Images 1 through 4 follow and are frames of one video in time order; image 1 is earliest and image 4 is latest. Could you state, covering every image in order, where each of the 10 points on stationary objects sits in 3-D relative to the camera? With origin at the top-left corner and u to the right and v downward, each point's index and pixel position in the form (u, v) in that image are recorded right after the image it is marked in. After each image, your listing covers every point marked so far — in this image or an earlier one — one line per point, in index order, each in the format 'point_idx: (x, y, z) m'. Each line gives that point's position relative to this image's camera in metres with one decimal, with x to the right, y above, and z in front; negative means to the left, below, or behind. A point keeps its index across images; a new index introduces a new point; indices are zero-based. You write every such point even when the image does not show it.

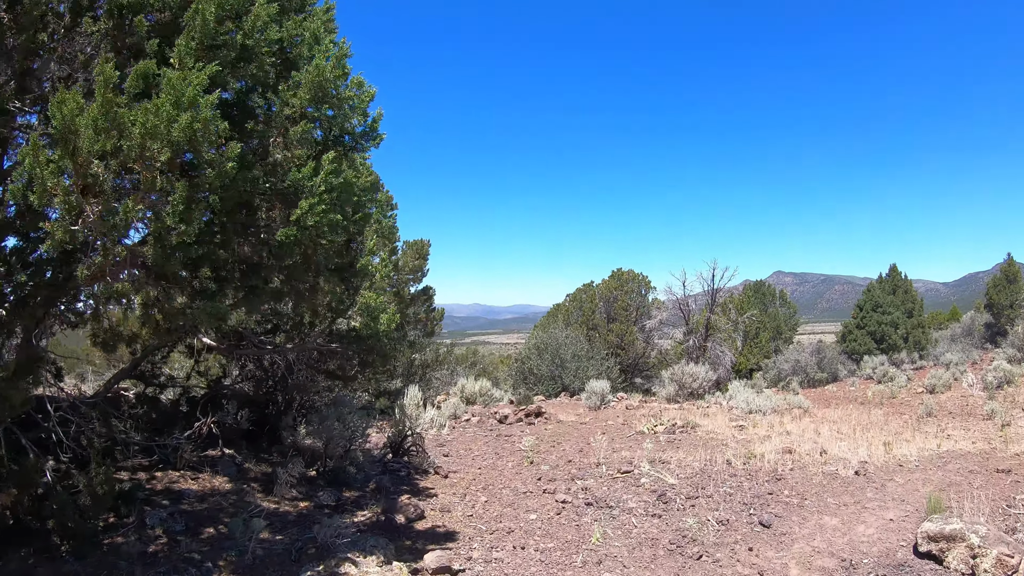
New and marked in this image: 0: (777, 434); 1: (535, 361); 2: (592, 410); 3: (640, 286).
0: (+4.4, -2.4, +8.4) m
1: (+0.9, -2.5, +17.0) m
2: (+2.2, -3.3, +13.9) m
3: (+4.9, 0.0, +19.6) m
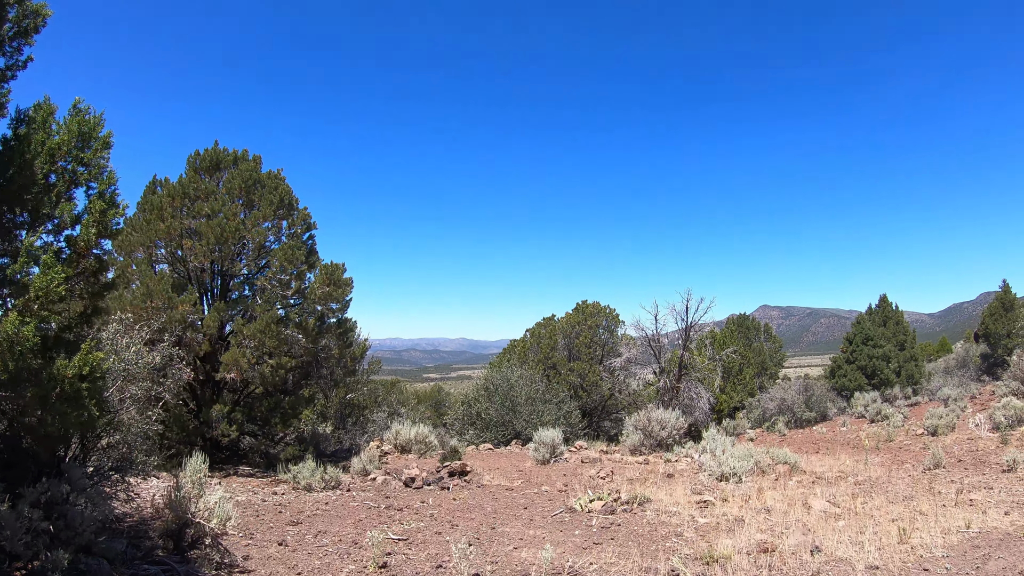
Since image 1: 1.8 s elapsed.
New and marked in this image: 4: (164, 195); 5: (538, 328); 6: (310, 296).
0: (+2.8, -2.7, +6.0) m
1: (-0.8, -3.3, +14.5) m
2: (+0.6, -3.9, +11.3) m
3: (+3.2, -1.1, +17.3) m
4: (-7.4, +2.0, +10.8) m
5: (+0.9, -1.4, +18.0) m
6: (-4.4, -0.1, +10.7) m
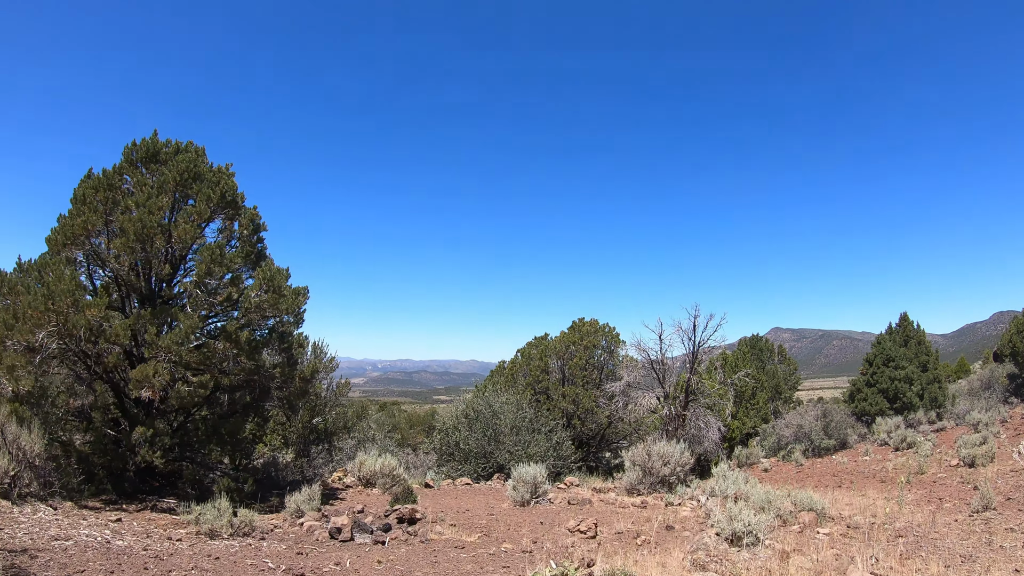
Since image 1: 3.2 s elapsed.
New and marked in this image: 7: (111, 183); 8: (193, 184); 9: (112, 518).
0: (+2.2, -2.7, +4.3) m
1: (-1.2, -3.7, +12.8) m
2: (+0.1, -4.2, +9.6) m
3: (+2.8, -1.5, +15.7) m
4: (-7.9, +1.8, +9.5) m
5: (+0.6, -1.9, +16.4) m
6: (-4.9, -0.3, +9.3) m
7: (-7.6, +1.9, +9.7) m
8: (-6.3, +2.0, +10.2) m
9: (-6.0, -3.6, +7.8) m
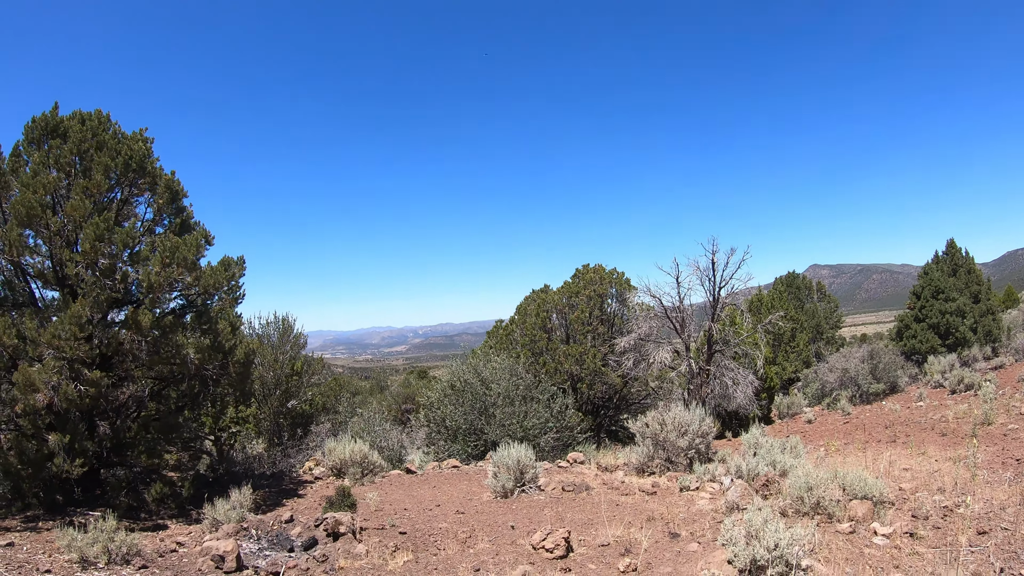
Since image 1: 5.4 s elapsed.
0: (+1.5, -2.2, +2.5) m
1: (-1.4, -2.7, +11.2) m
2: (-0.3, -3.4, +8.0) m
3: (+2.7, -0.1, +13.7) m
4: (-8.6, +2.1, +7.9) m
5: (+0.5, -0.5, +14.5) m
6: (-5.5, +0.2, +7.7) m
7: (-8.2, +2.2, +8.1) m
8: (-7.0, +2.5, +8.5) m
9: (-6.5, -3.2, +6.6) m
